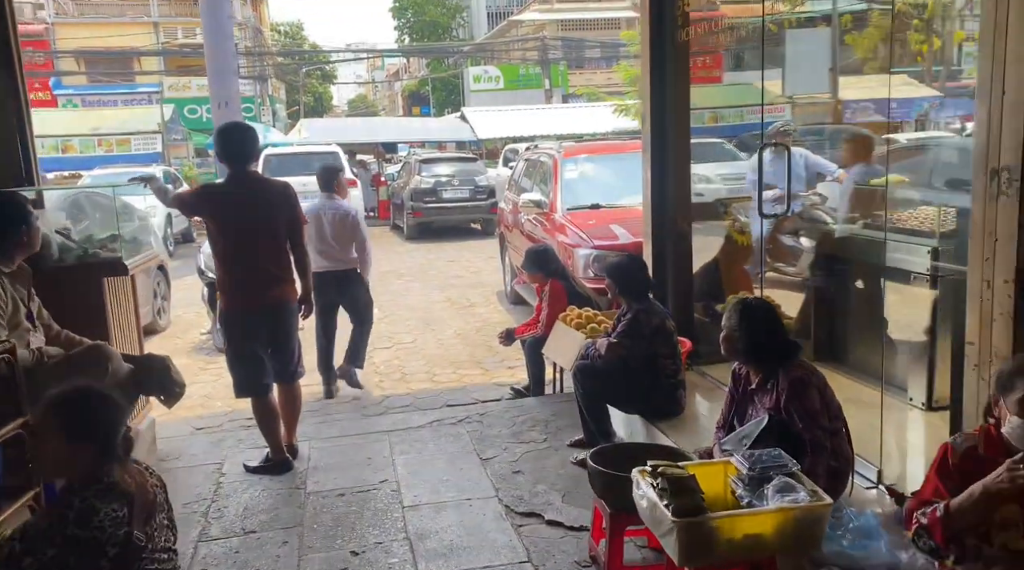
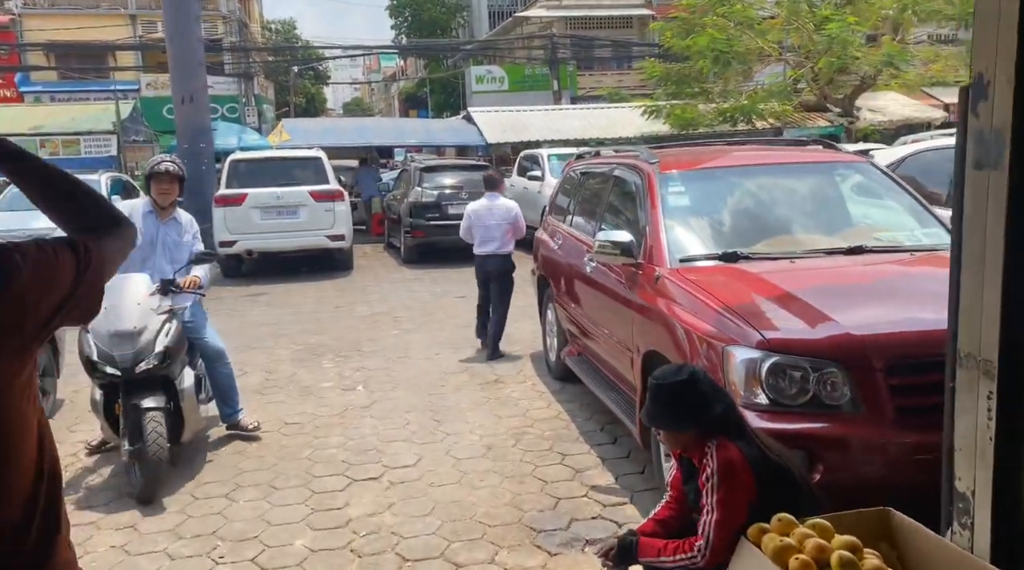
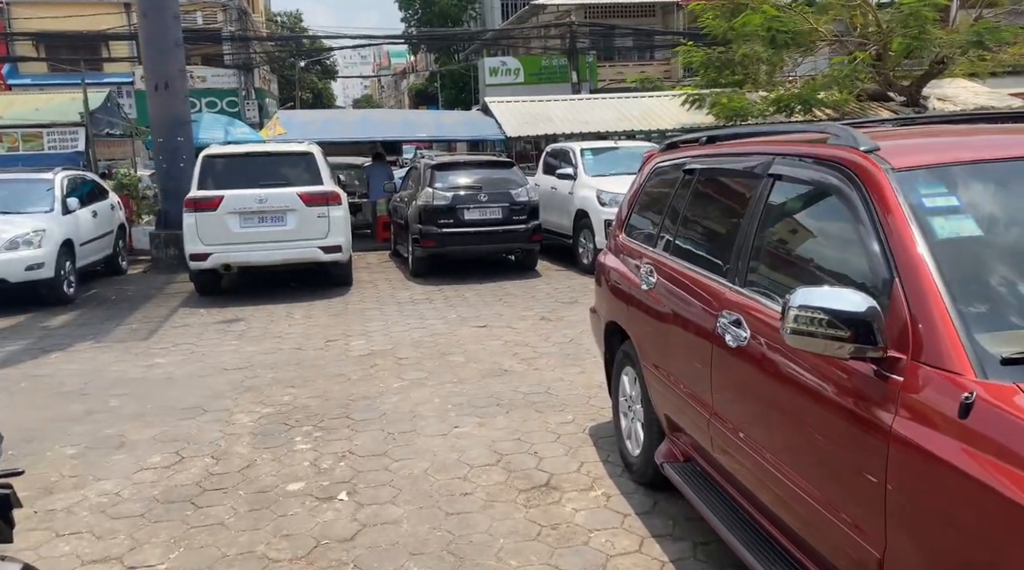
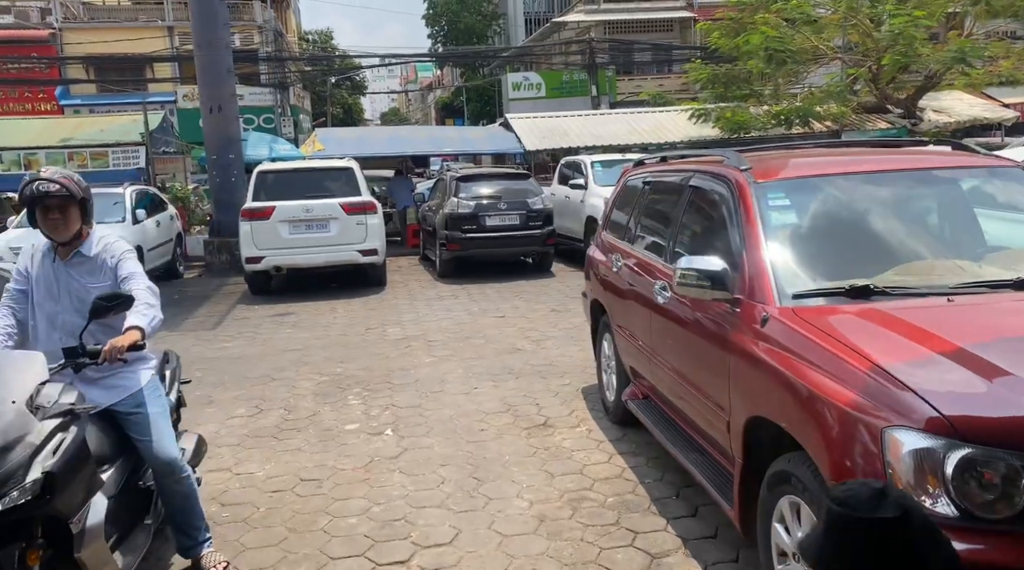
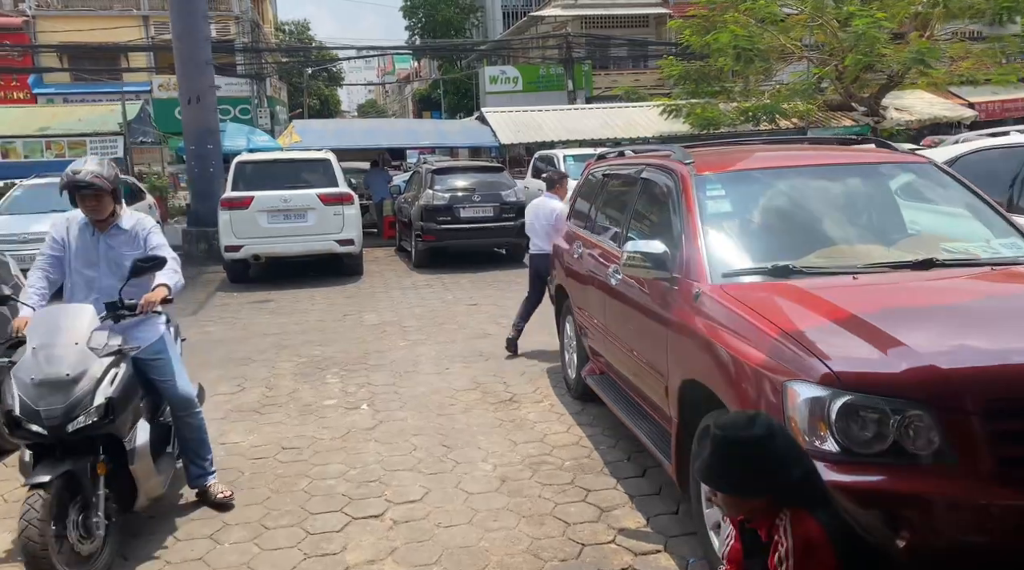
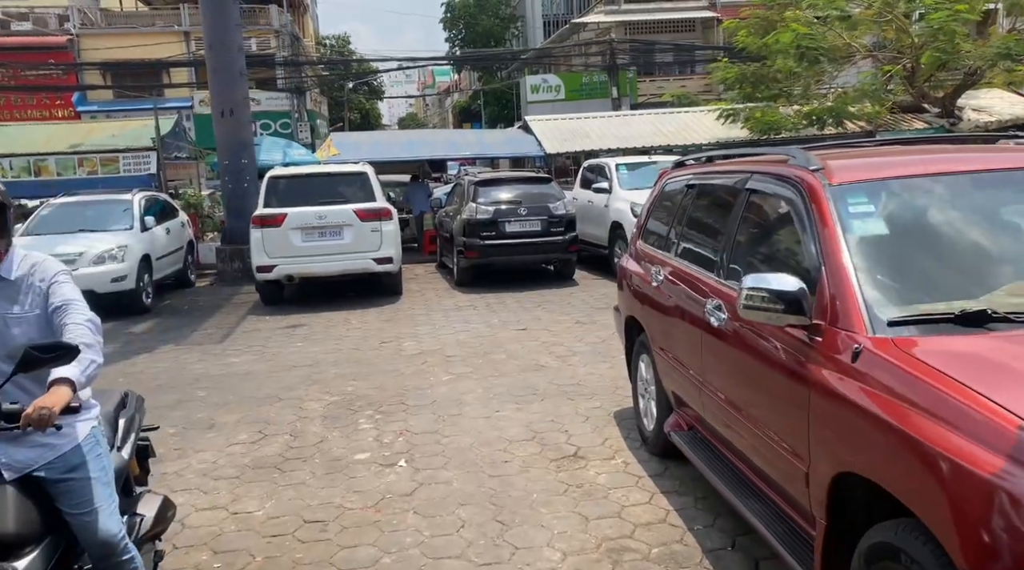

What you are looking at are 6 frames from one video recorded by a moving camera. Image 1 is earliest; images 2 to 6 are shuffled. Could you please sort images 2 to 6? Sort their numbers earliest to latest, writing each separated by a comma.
2, 5, 4, 6, 3
